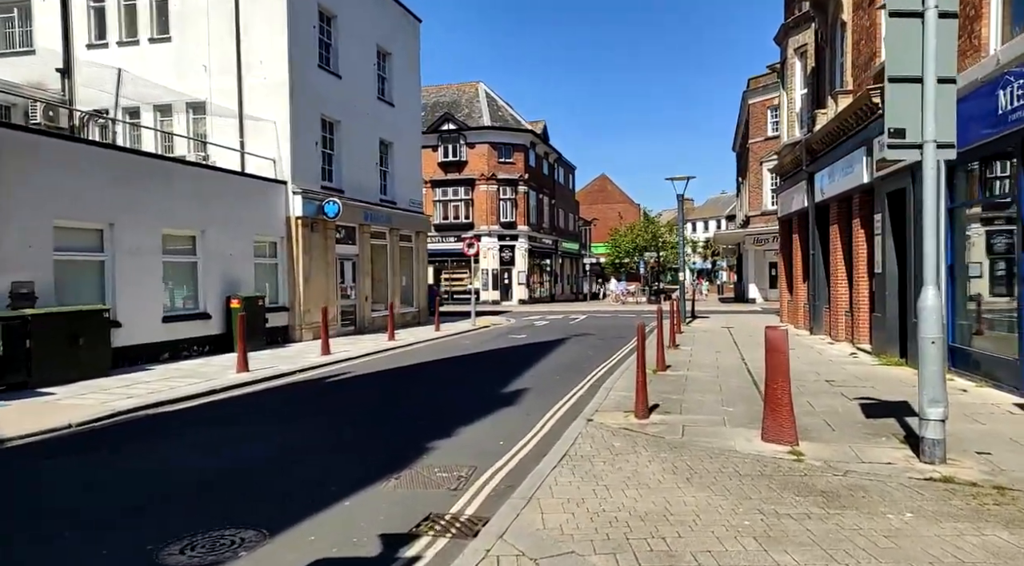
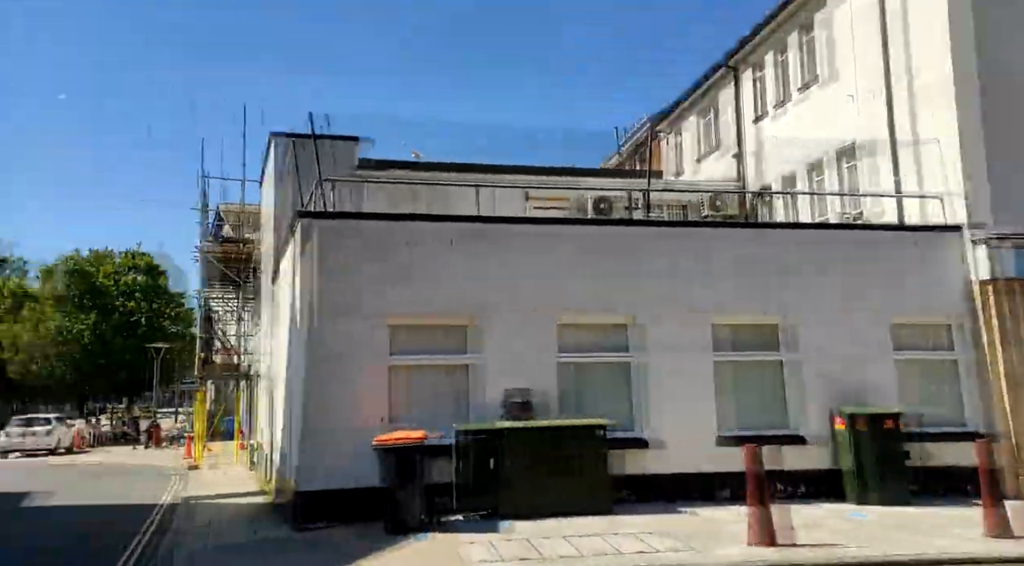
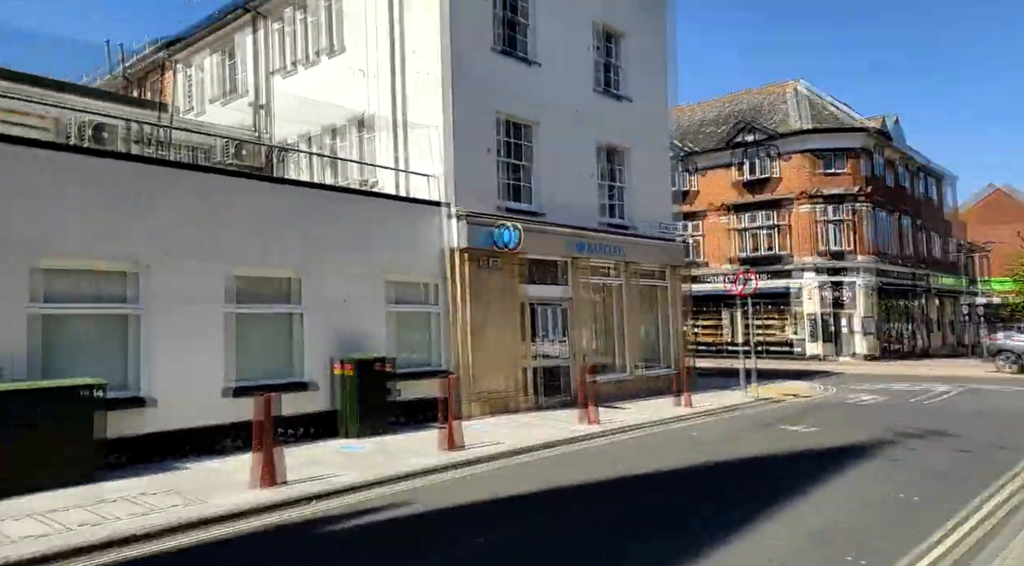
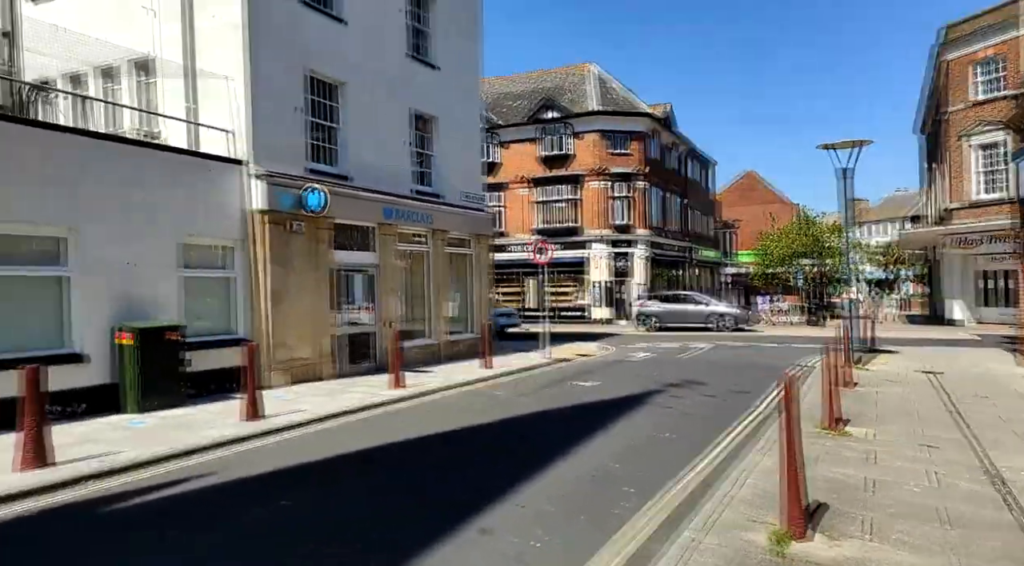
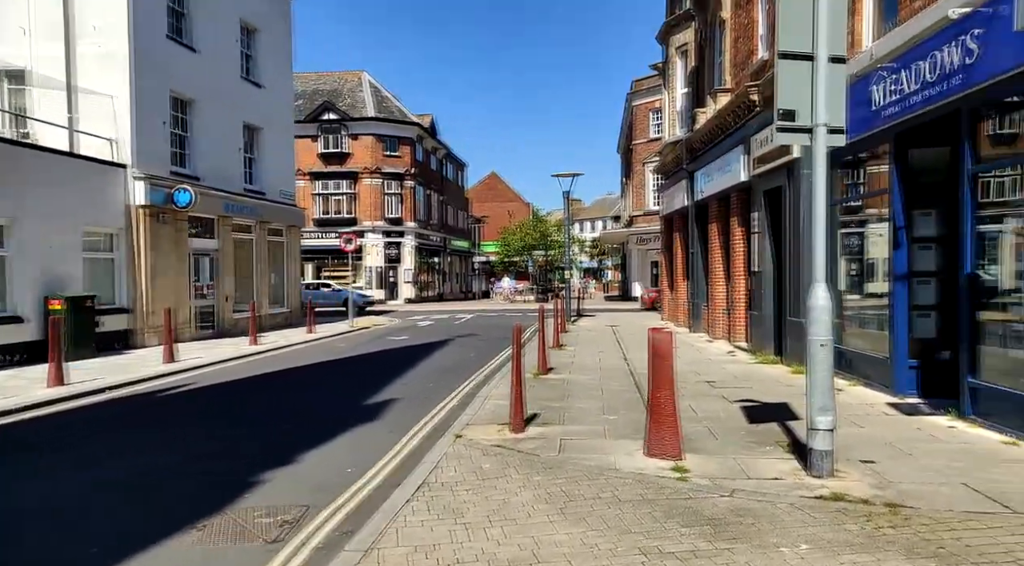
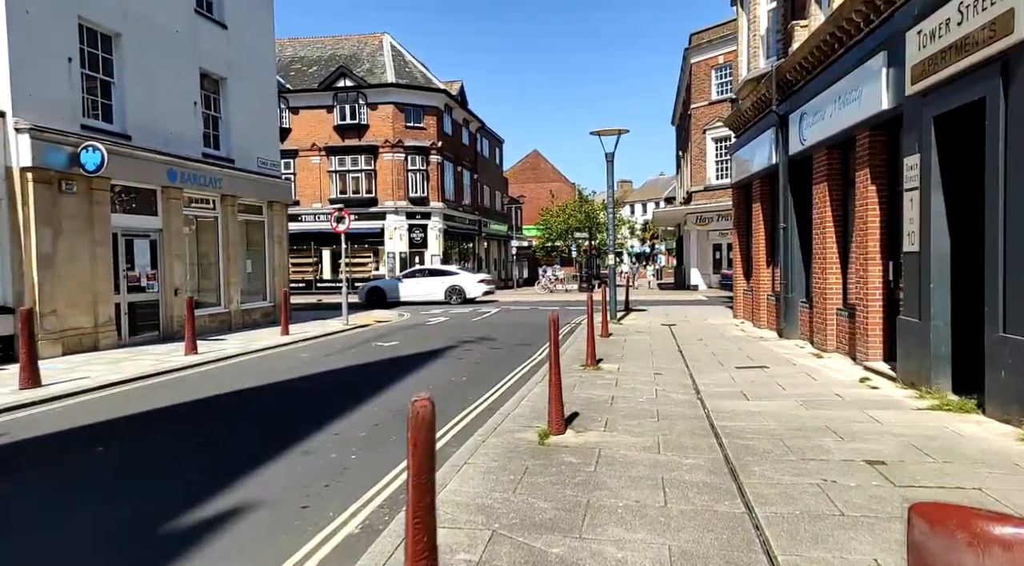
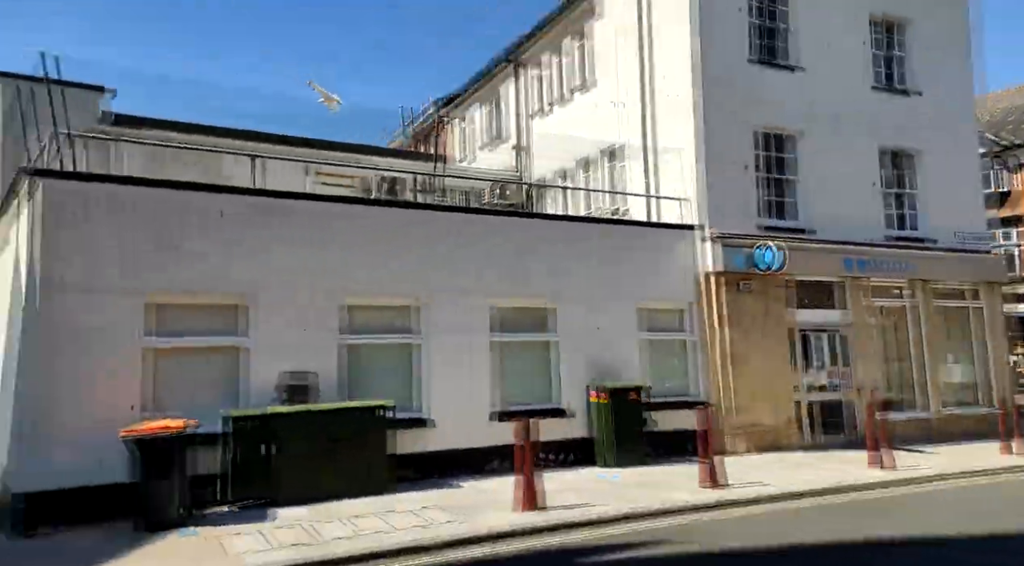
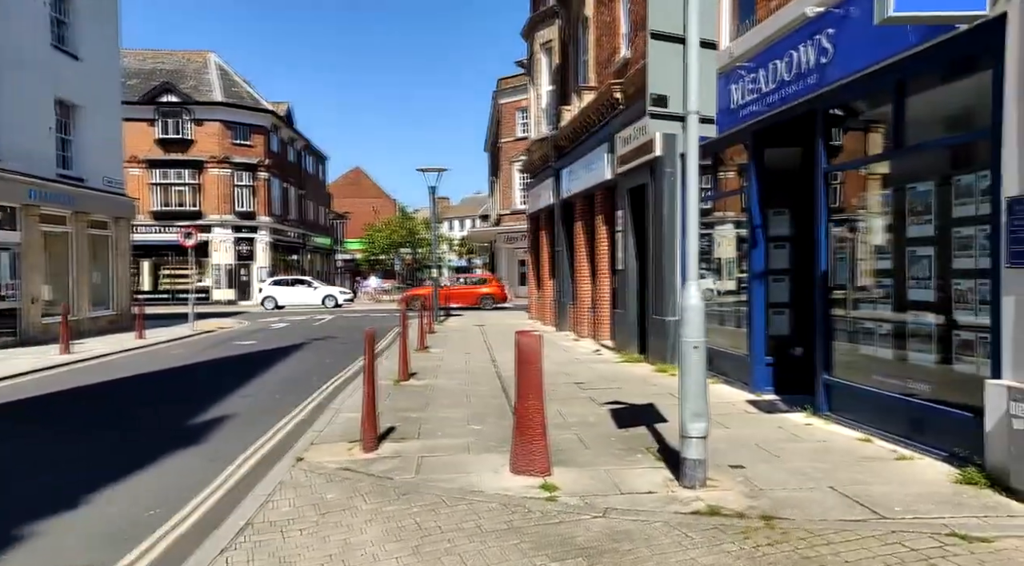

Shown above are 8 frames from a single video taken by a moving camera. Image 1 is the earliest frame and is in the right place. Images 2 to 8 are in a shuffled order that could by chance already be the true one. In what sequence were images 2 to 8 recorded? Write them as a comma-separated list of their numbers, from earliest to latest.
5, 8, 6, 4, 3, 7, 2
